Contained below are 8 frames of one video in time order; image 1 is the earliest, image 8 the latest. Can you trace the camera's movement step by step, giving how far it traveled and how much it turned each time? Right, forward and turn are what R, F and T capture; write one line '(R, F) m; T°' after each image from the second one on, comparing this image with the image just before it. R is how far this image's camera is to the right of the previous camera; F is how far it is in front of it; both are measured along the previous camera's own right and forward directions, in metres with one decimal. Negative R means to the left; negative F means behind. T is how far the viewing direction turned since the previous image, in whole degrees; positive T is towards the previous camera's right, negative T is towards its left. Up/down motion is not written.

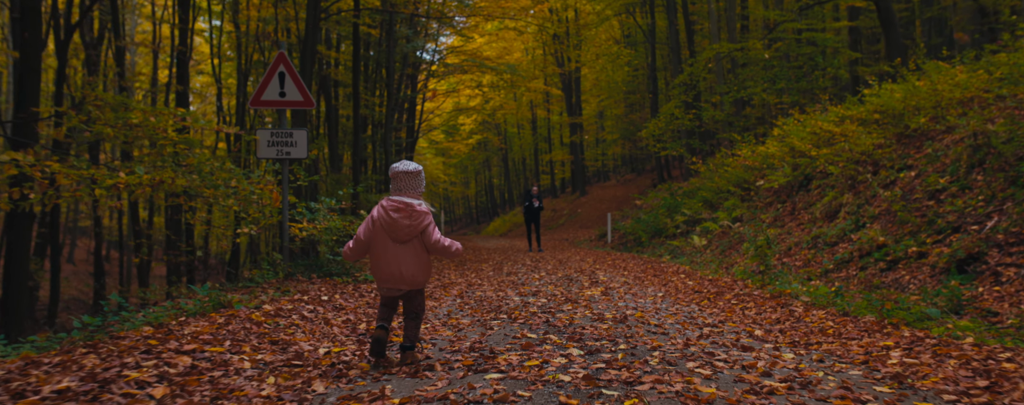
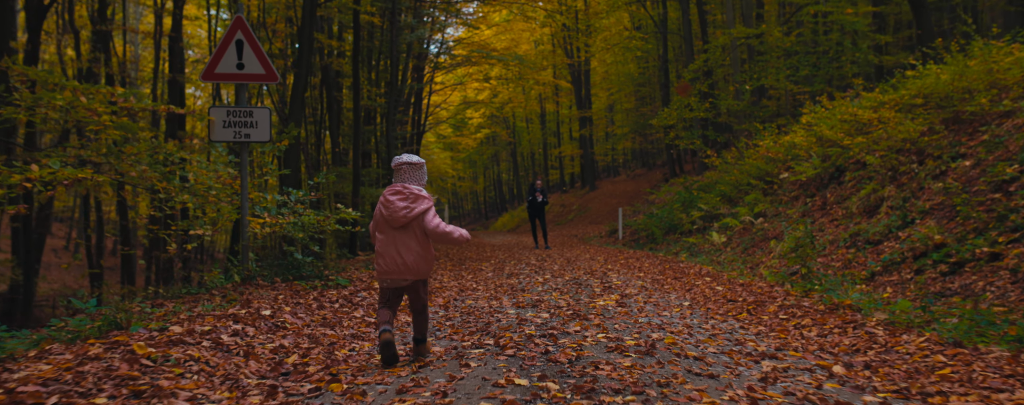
(+0.1, +1.0) m; -1°
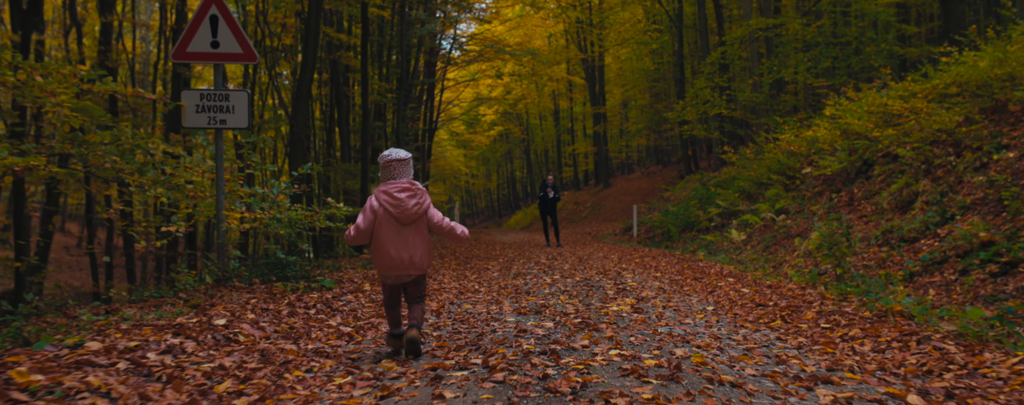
(+0.1, +0.5) m; -1°
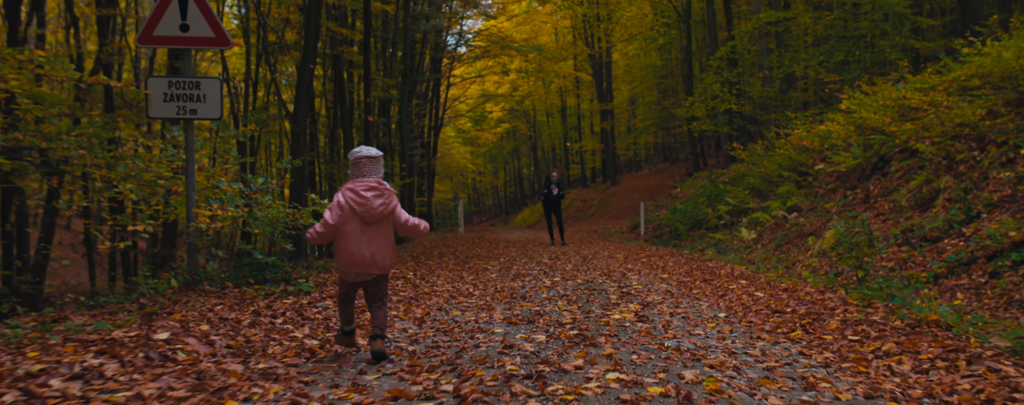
(+0.1, +0.4) m; -1°
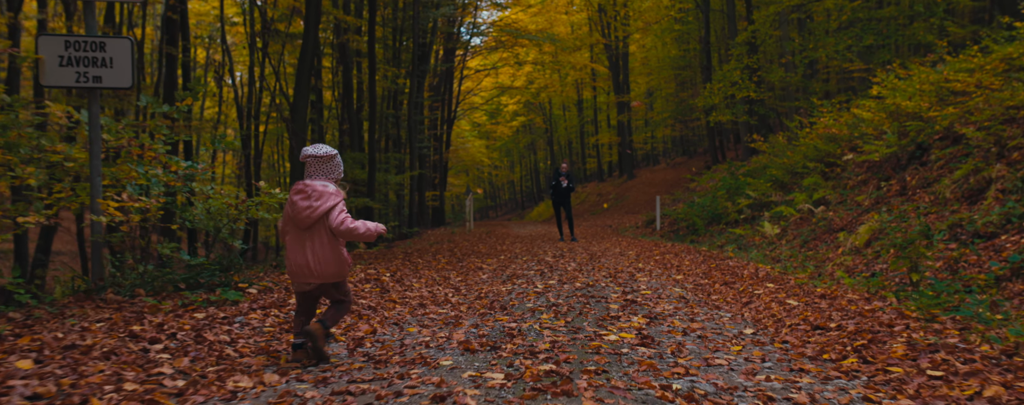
(+0.2, +0.9) m; -1°
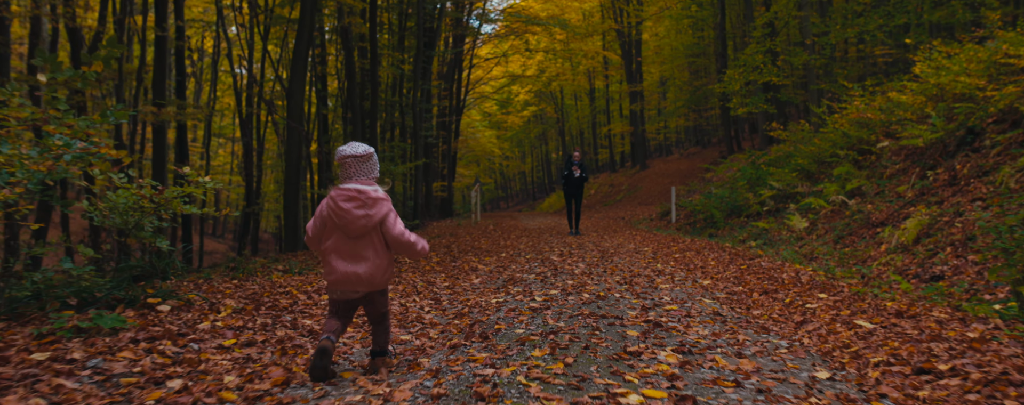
(+0.1, +1.0) m; -1°
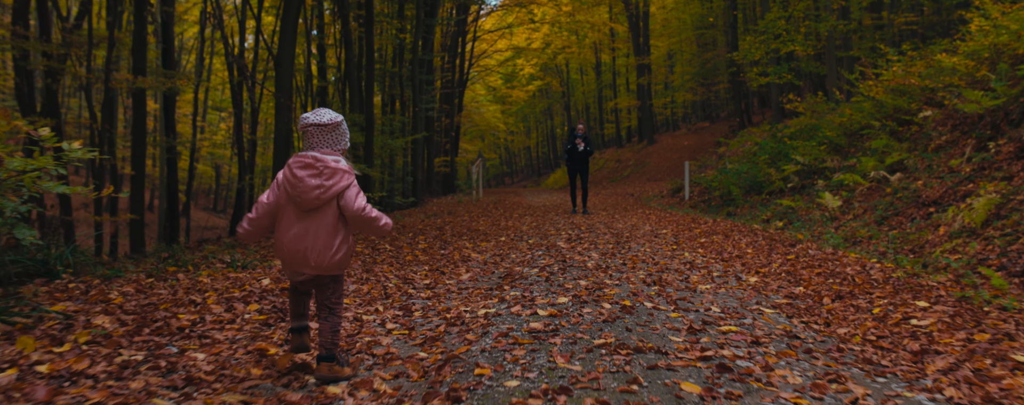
(+0.1, +1.2) m; 0°
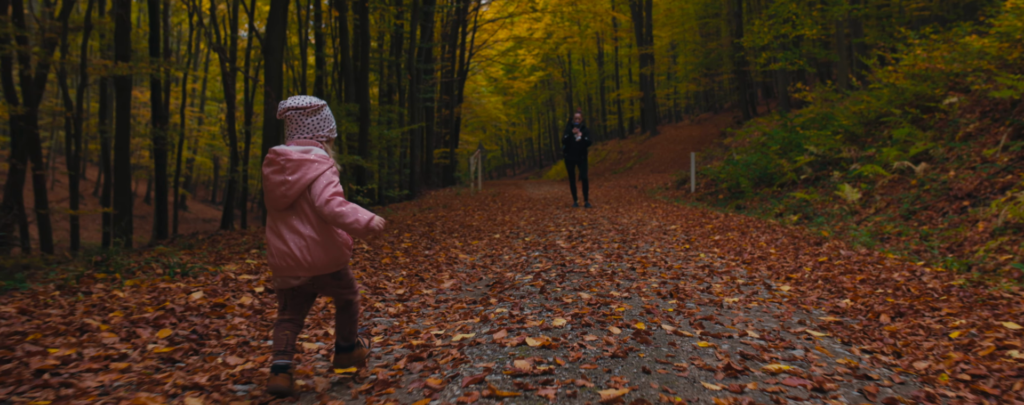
(+0.1, +0.7) m; 0°
